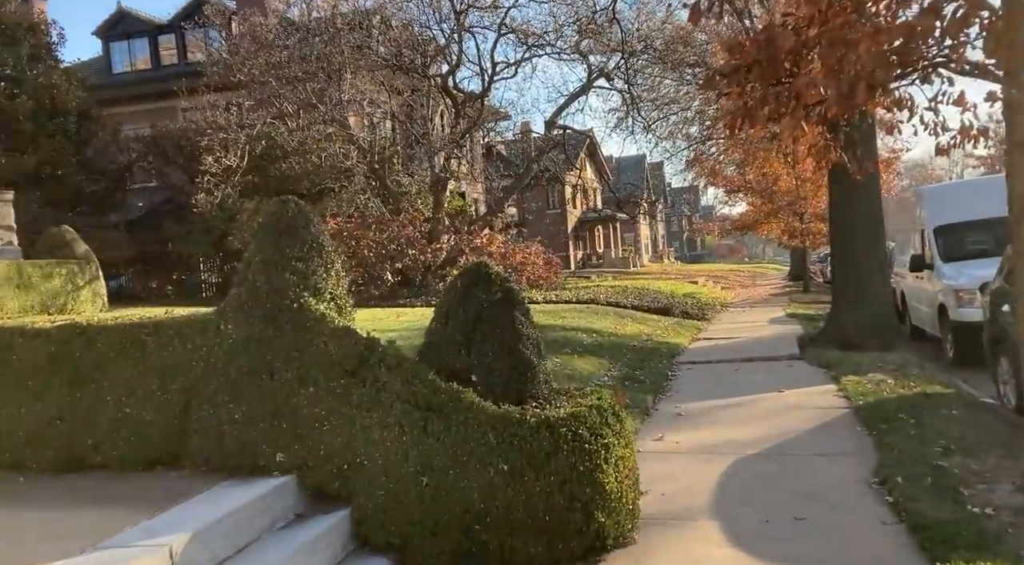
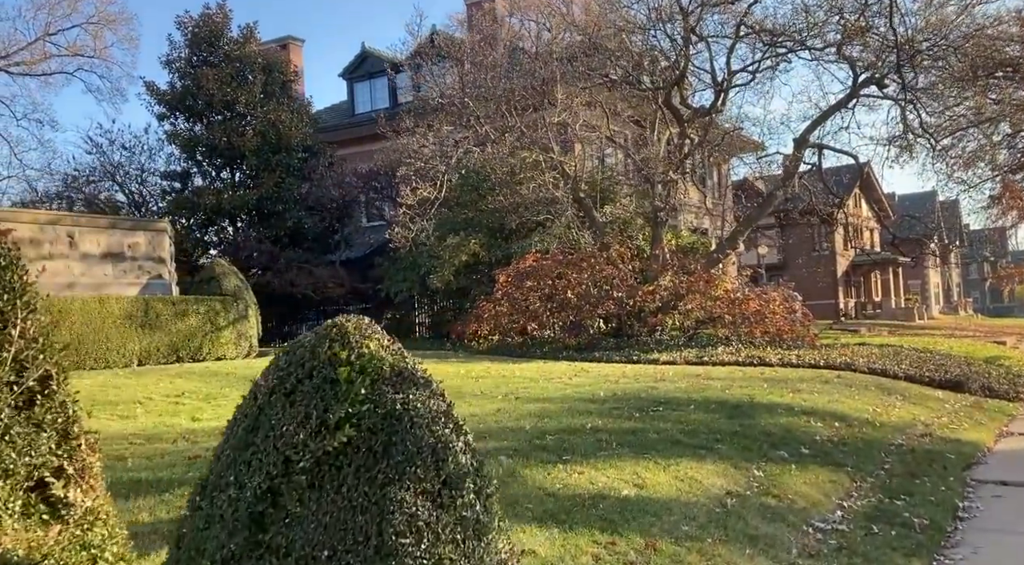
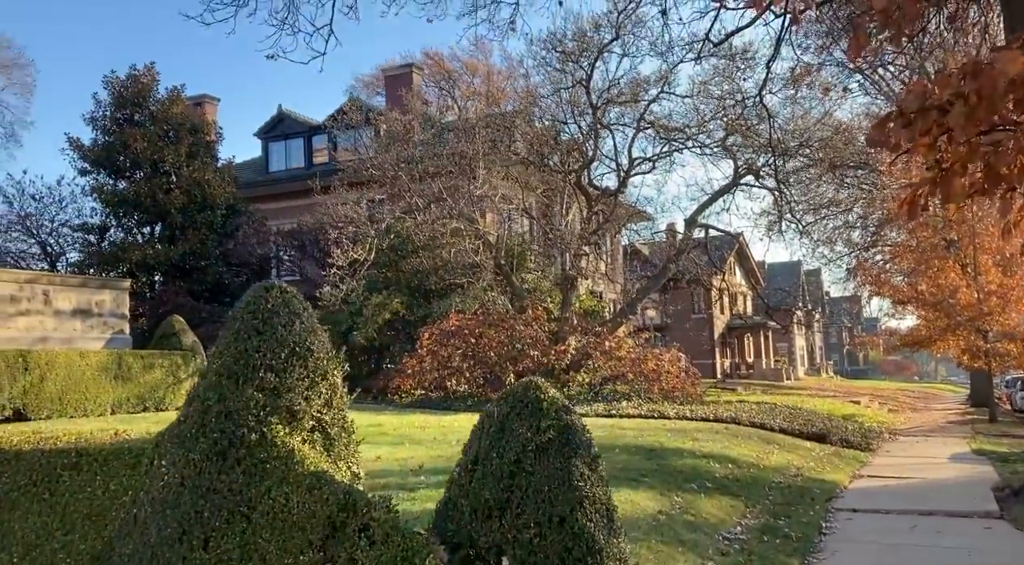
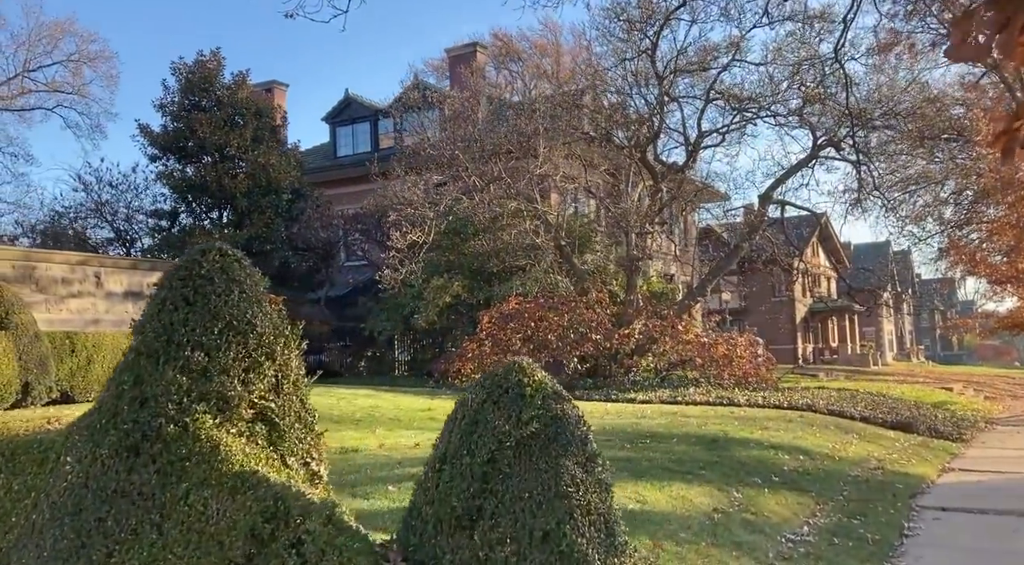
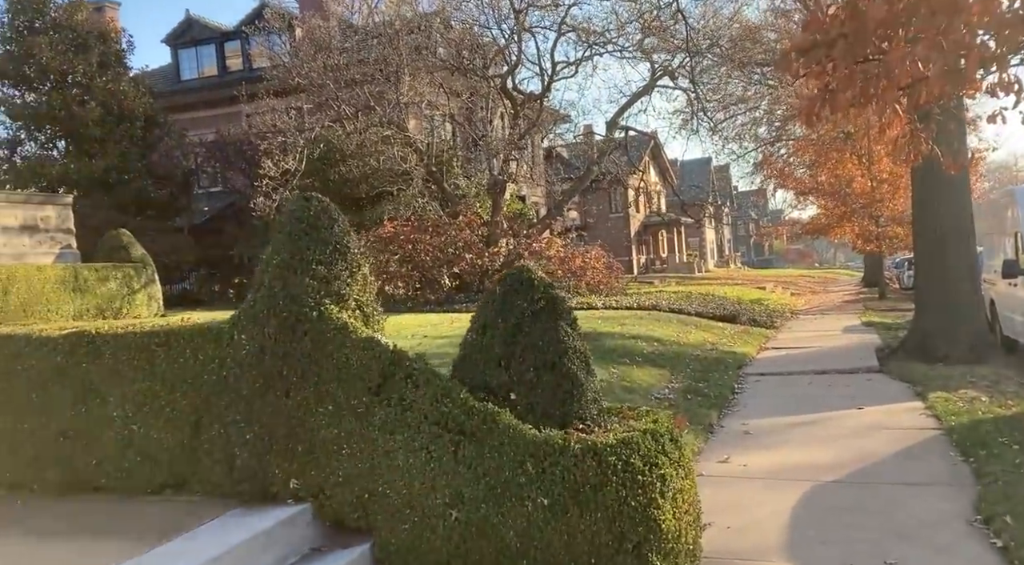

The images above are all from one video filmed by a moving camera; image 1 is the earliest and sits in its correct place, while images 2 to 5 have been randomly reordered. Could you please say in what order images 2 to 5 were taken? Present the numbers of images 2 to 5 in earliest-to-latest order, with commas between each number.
5, 3, 4, 2
